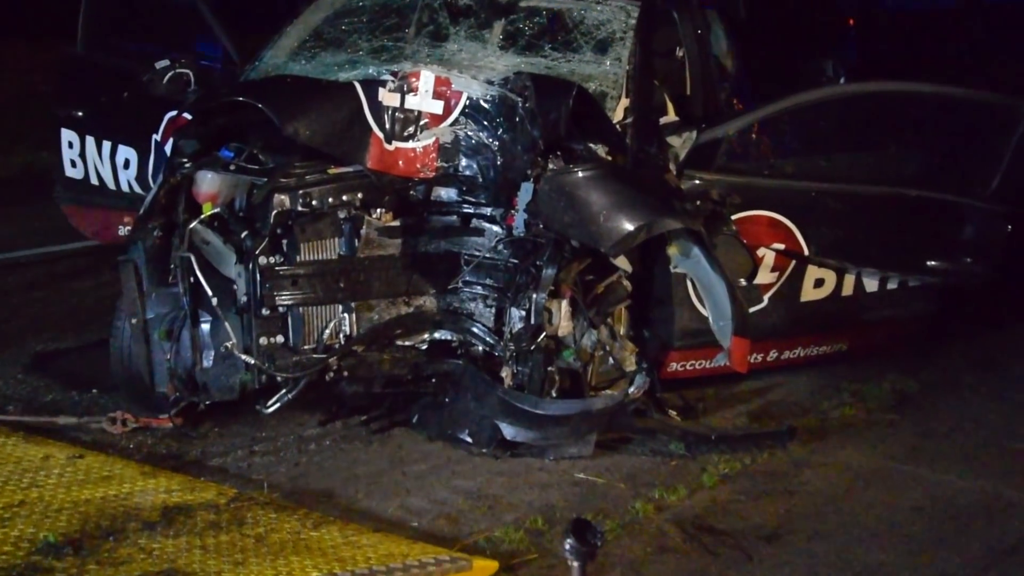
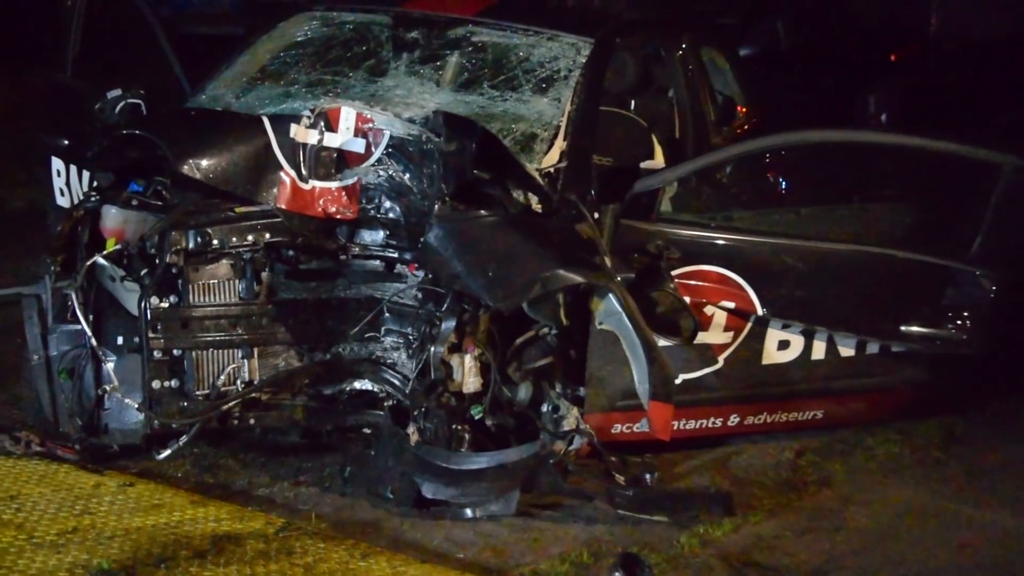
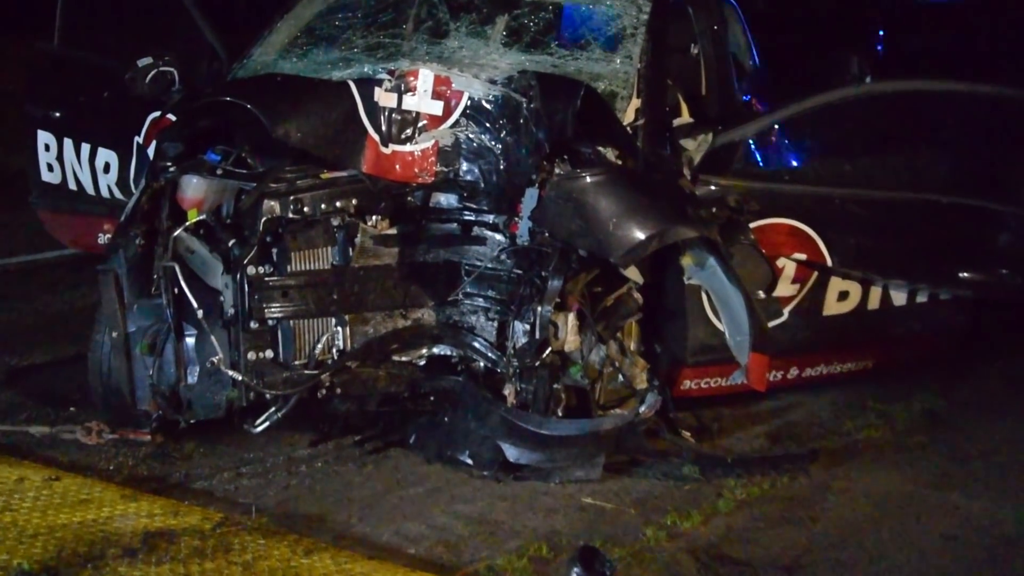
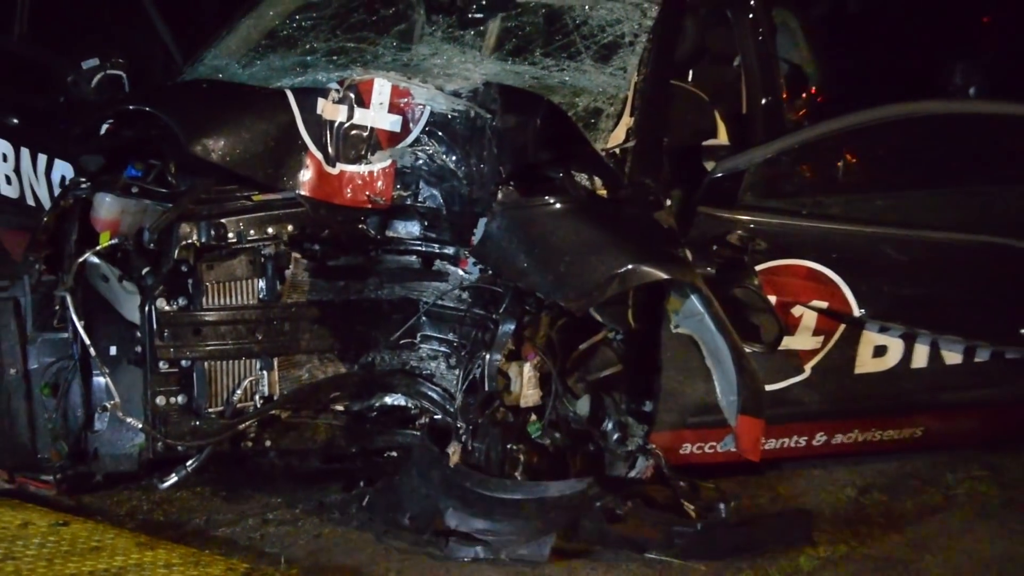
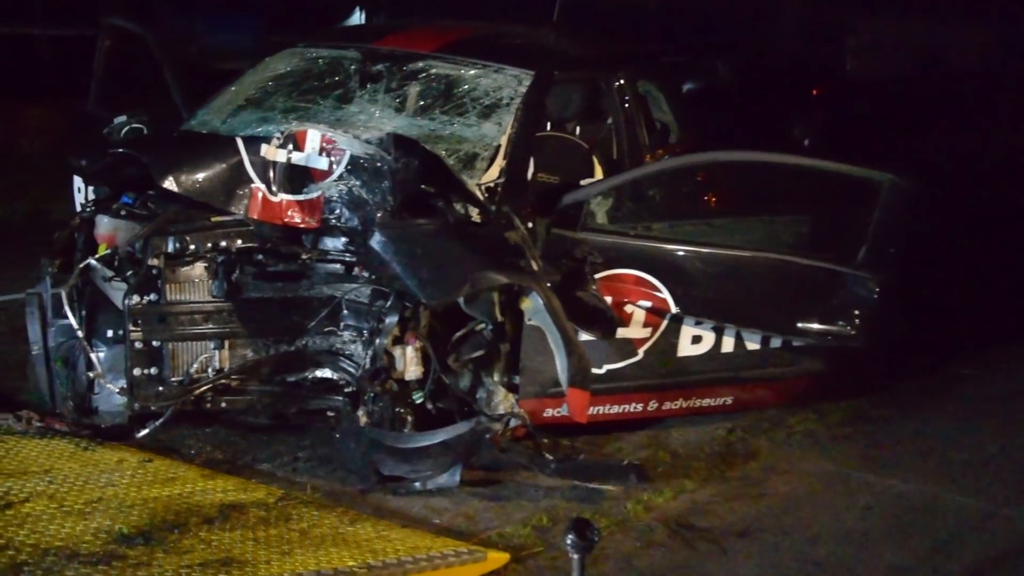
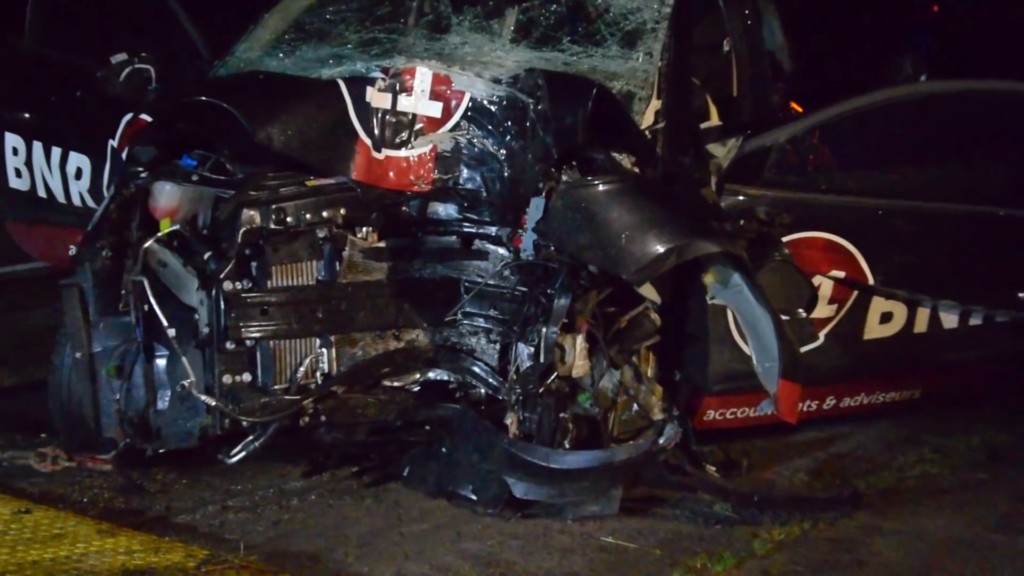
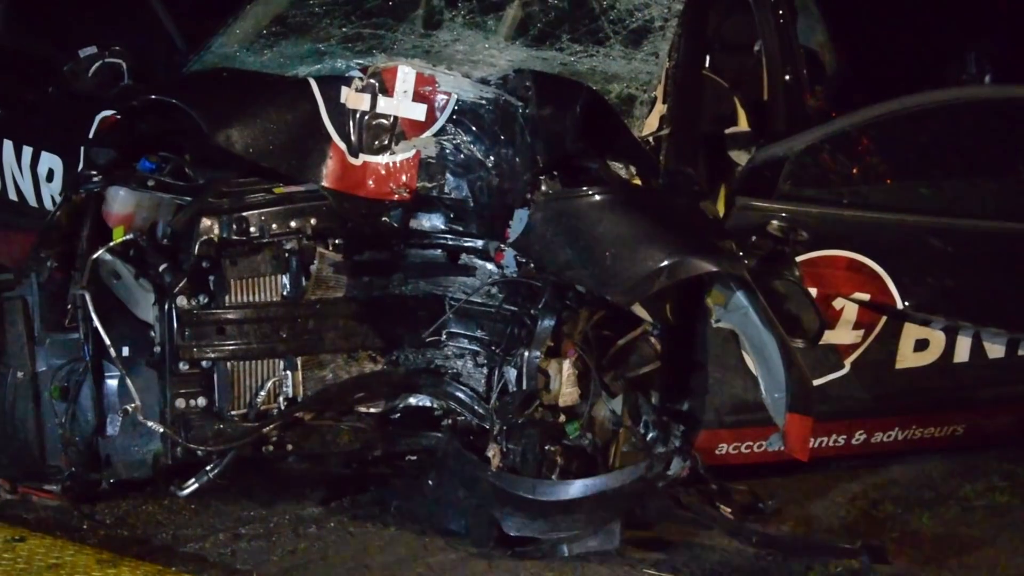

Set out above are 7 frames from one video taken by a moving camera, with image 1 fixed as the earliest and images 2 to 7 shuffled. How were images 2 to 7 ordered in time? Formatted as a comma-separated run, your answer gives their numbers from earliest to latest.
3, 6, 7, 4, 2, 5
